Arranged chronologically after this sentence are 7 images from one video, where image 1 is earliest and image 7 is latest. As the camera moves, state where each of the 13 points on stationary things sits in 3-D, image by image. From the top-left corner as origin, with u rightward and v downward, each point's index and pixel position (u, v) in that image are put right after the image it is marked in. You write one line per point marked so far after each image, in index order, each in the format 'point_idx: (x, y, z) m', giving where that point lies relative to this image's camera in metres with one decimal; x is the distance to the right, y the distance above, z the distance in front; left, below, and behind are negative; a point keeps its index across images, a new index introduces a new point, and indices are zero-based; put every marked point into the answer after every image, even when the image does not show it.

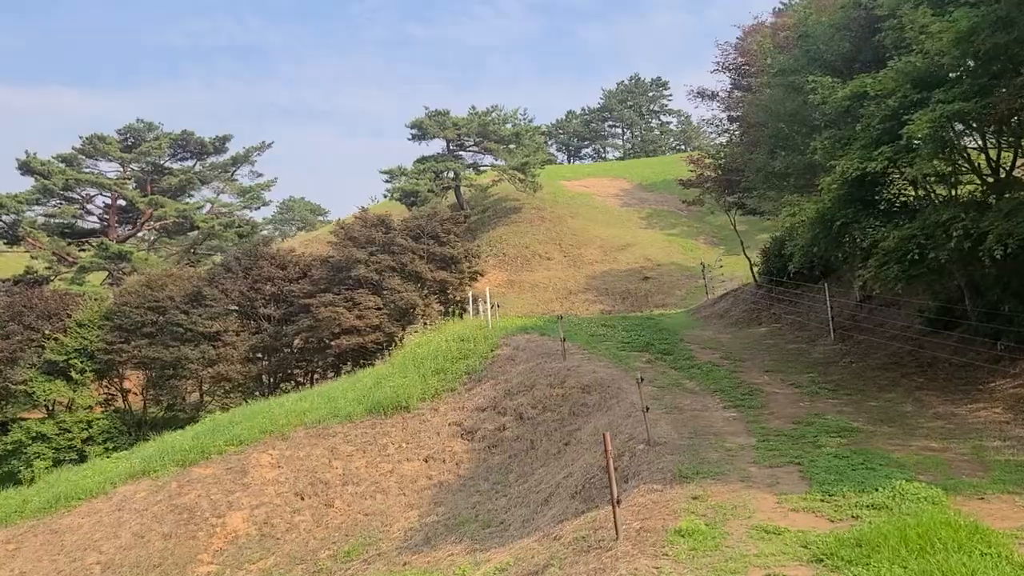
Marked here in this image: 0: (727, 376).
0: (+4.1, -1.7, +13.4) m
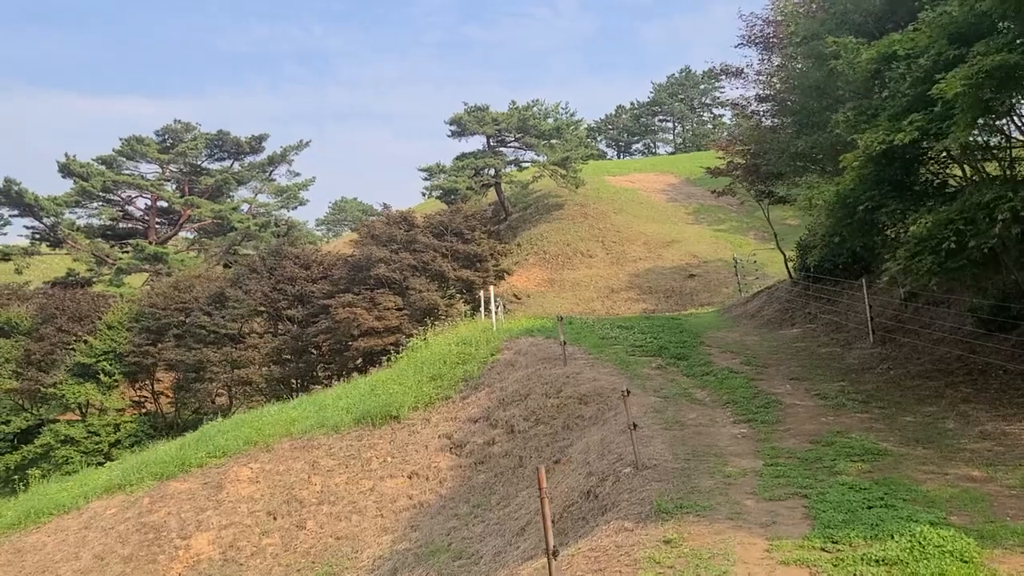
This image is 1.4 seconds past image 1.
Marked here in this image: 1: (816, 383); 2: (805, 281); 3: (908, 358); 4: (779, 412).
0: (+4.0, -1.7, +11.9) m
1: (+5.3, -1.7, +12.1) m
2: (+8.1, +0.2, +19.2) m
3: (+7.3, -1.3, +12.8) m
4: (+4.0, -1.9, +10.5) m
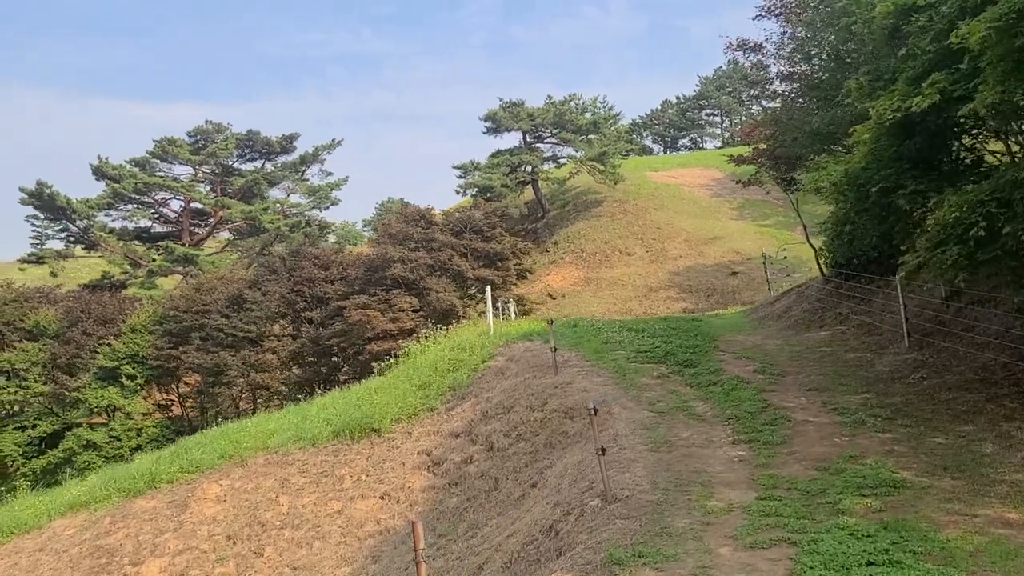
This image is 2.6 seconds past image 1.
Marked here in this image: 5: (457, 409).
0: (+3.7, -1.7, +10.6) m
1: (+5.0, -1.6, +10.7) m
2: (+8.3, +0.2, +17.6) m
3: (+7.0, -1.3, +11.2) m
4: (+3.6, -1.9, +9.1) m
5: (-1.0, -2.2, +12.4) m
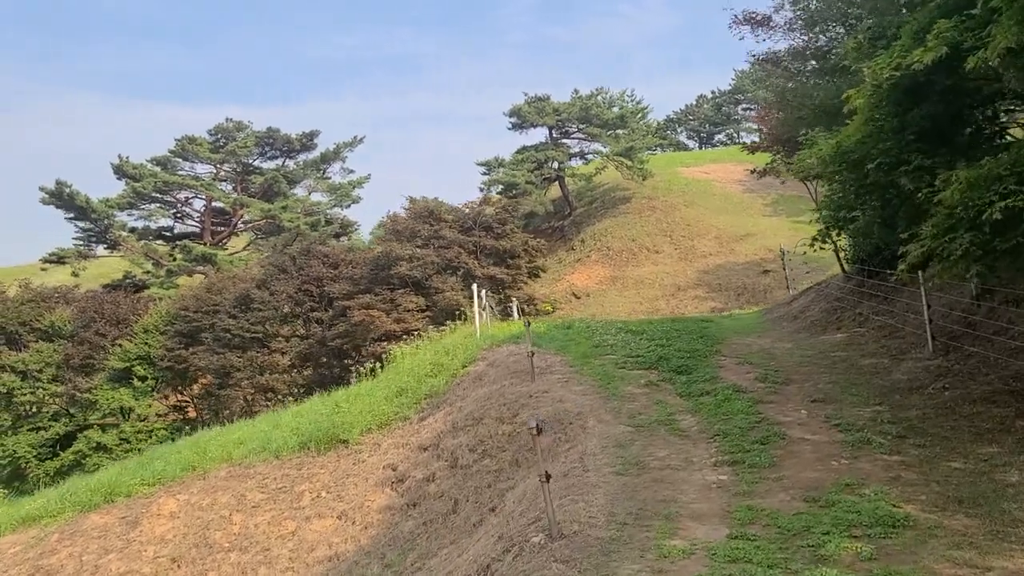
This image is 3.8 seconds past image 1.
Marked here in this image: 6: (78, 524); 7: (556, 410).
0: (+3.2, -1.7, +9.4) m
1: (+4.5, -1.6, +9.4) m
2: (+8.1, +0.3, +16.2) m
3: (+6.6, -1.2, +9.9) m
4: (+3.1, -1.9, +8.0) m
5: (-1.4, -2.2, +11.5) m
6: (-6.9, -3.8, +11.0) m
7: (+0.6, -1.7, +9.8) m
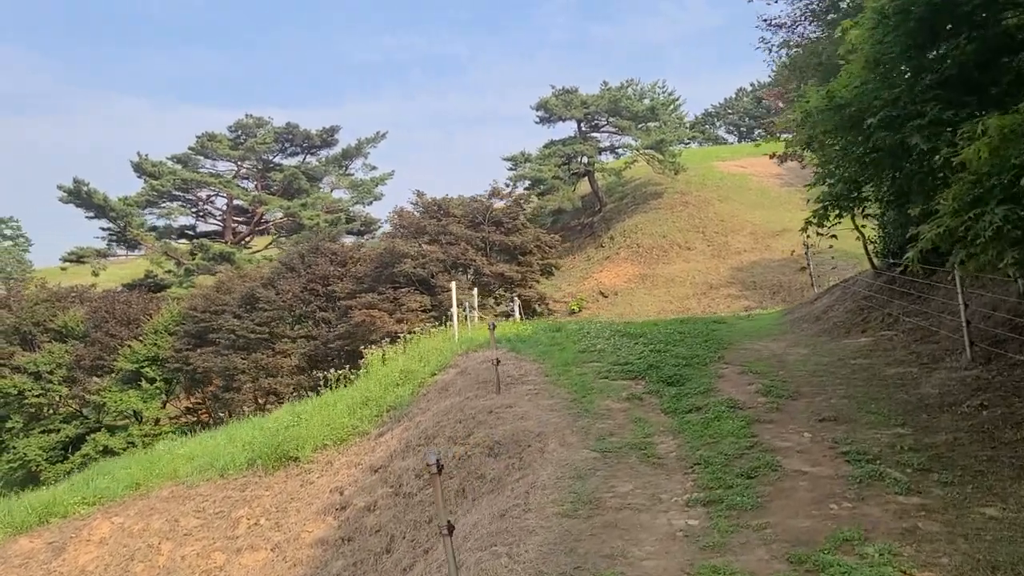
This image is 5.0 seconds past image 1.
0: (+2.6, -1.6, +7.9) m
1: (+3.9, -1.6, +7.9) m
2: (+7.9, +0.3, +14.4) m
3: (+6.0, -1.2, +8.2) m
4: (+2.4, -1.9, +6.5) m
5: (-1.9, -2.2, +10.2) m
6: (-7.4, -3.8, +10.1) m
7: (0.0, -1.7, +8.4) m
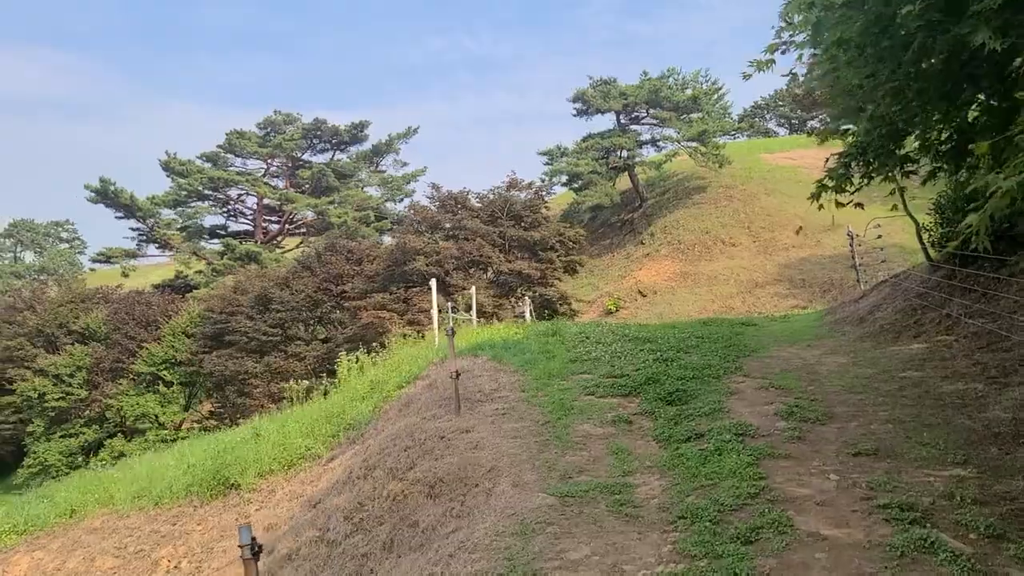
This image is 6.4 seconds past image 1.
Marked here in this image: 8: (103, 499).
0: (+2.0, -1.6, +6.2) m
1: (+3.4, -1.6, +6.0) m
2: (+7.7, +0.4, +12.2) m
3: (+5.5, -1.1, +6.2) m
4: (+1.8, -1.8, +4.7) m
5: (-2.2, -2.2, +8.8) m
6: (-7.8, -3.8, +8.9) m
7: (-0.5, -1.7, +6.8) m
8: (-5.9, -3.0, +10.0) m
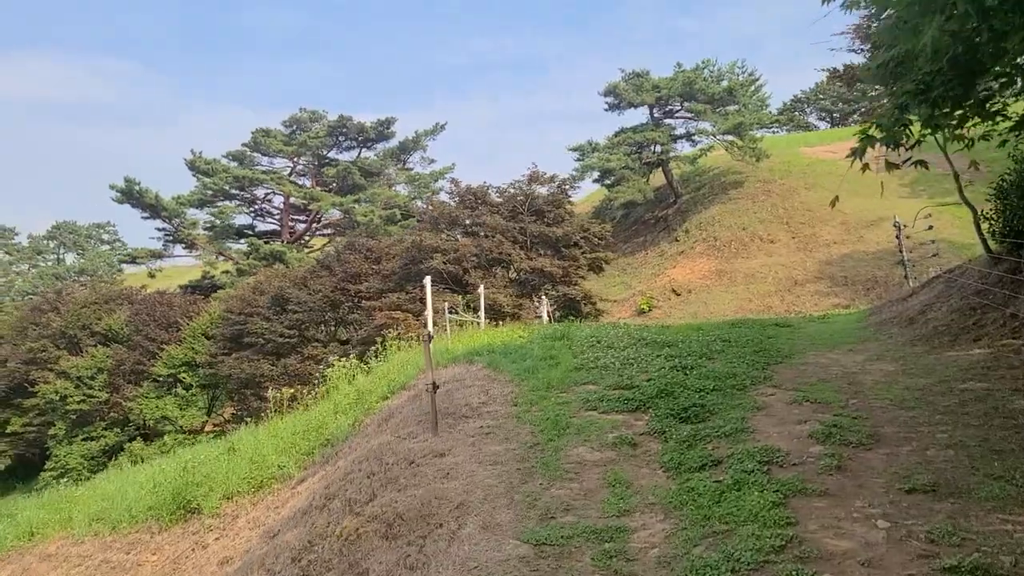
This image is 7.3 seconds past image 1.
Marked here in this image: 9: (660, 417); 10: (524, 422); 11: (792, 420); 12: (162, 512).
0: (+1.8, -1.6, +4.9) m
1: (+3.1, -1.5, +4.7) m
2: (+7.8, +0.5, +10.7) m
3: (+5.2, -1.1, +4.8) m
4: (+1.5, -1.8, +3.5) m
5: (-2.3, -2.2, +7.8) m
6: (-7.8, -3.9, +8.2) m
7: (-0.6, -1.7, +5.7) m
8: (-6.0, -3.0, +9.2) m
9: (+1.5, -1.3, +7.1) m
10: (+0.1, -1.4, +7.1) m
11: (+2.8, -1.3, +6.9) m
12: (-4.2, -2.7, +8.5) m
